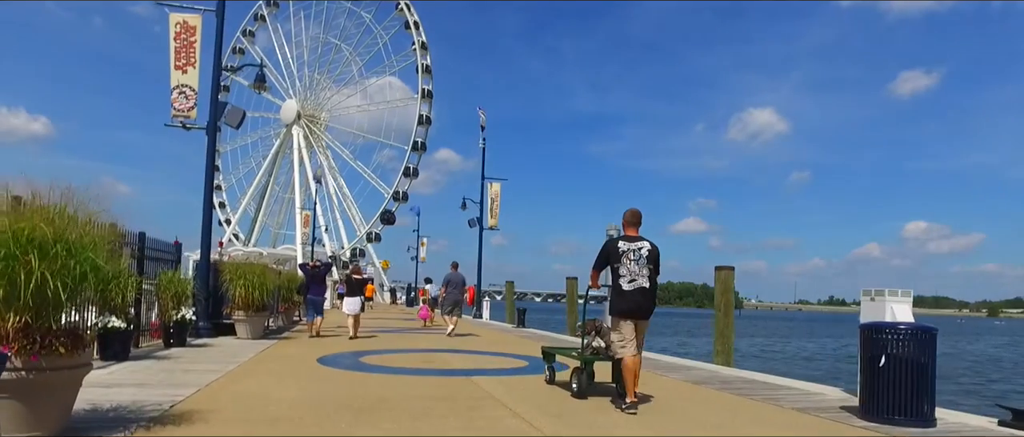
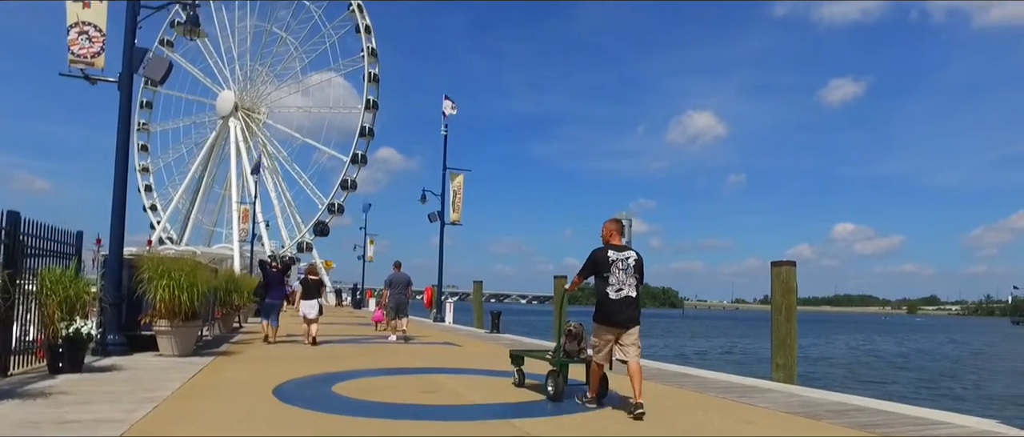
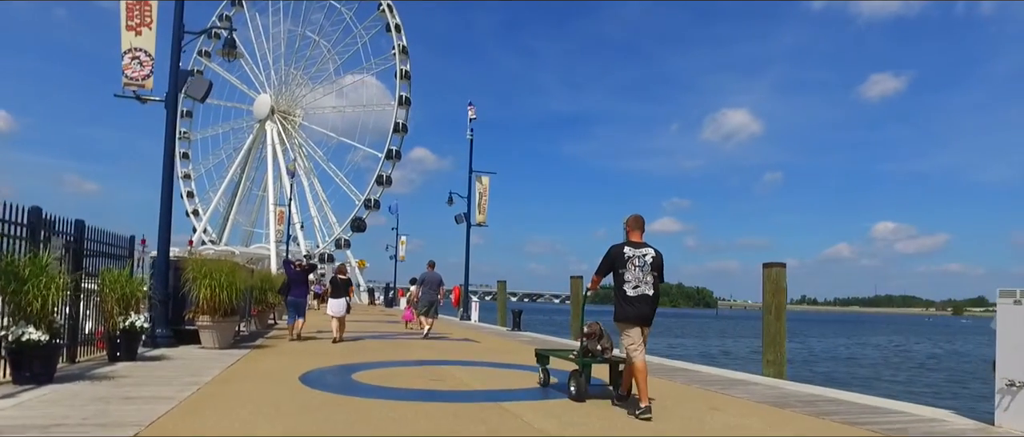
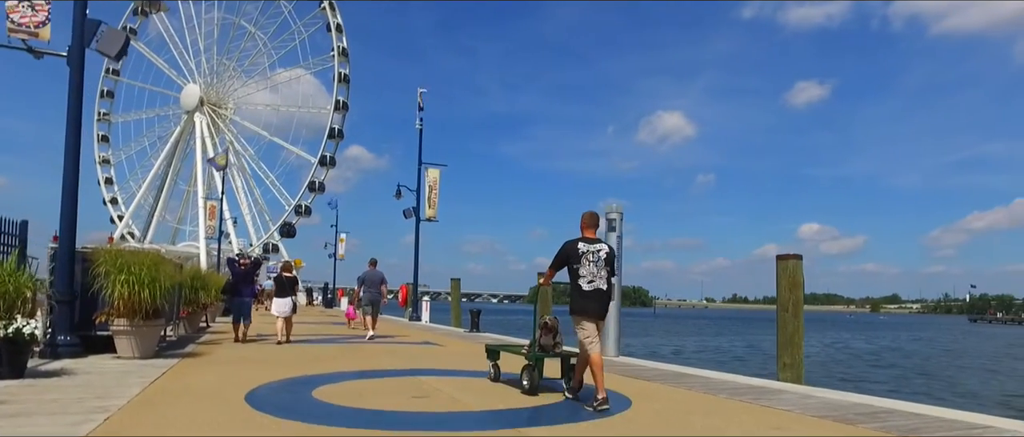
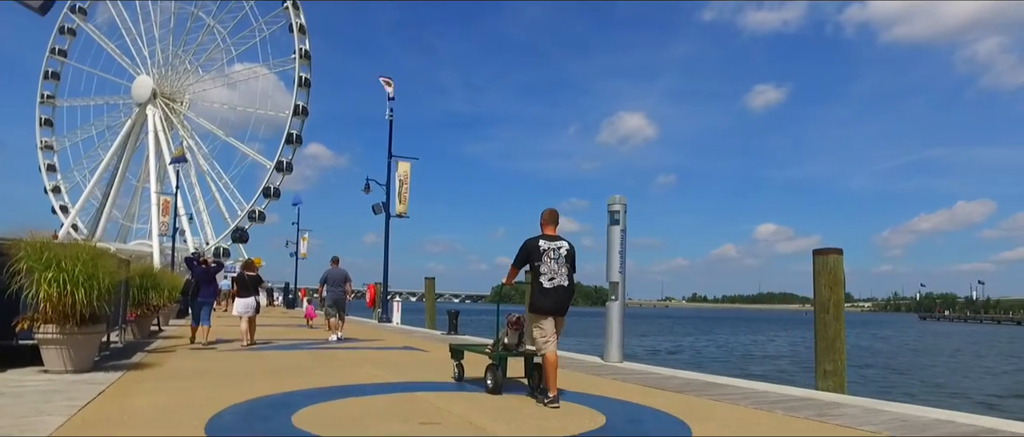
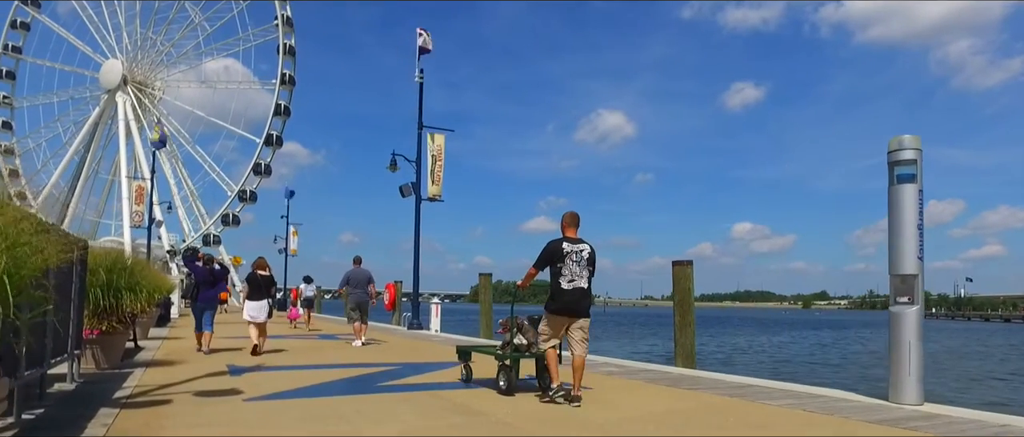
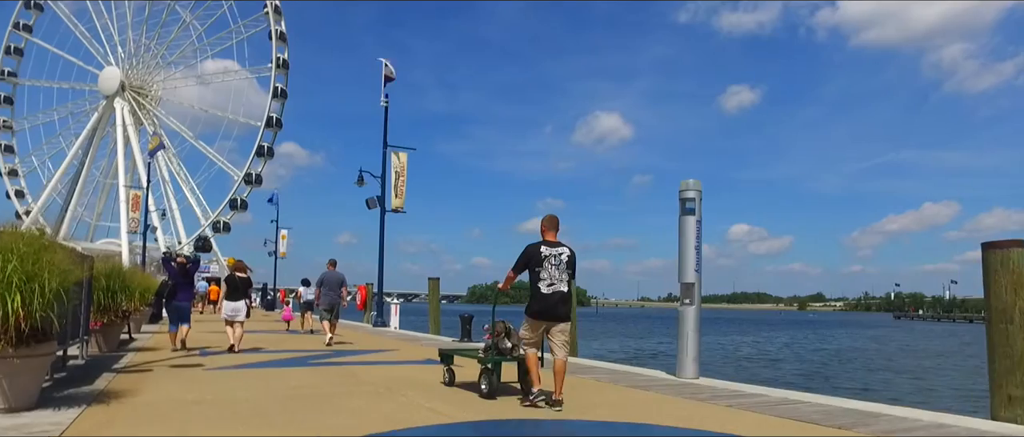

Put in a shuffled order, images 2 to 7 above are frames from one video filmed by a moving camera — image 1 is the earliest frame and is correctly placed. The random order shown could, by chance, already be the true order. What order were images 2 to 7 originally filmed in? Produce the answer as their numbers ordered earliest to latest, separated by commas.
3, 2, 4, 5, 7, 6
